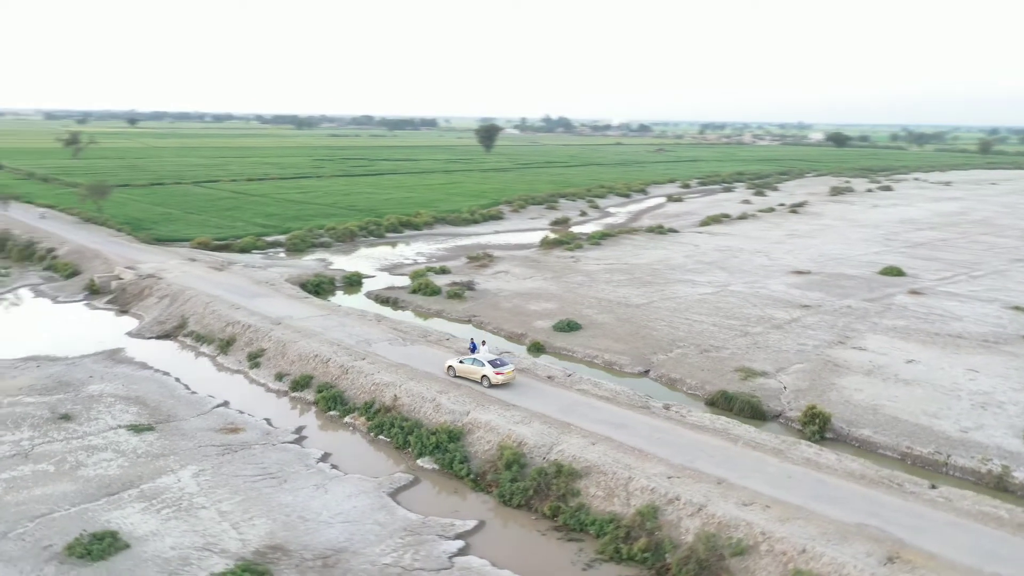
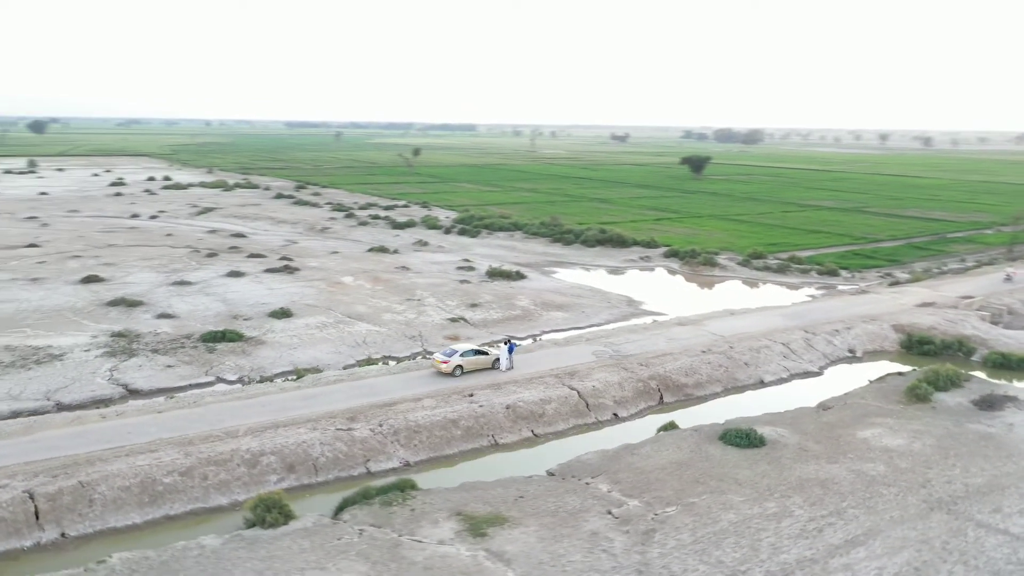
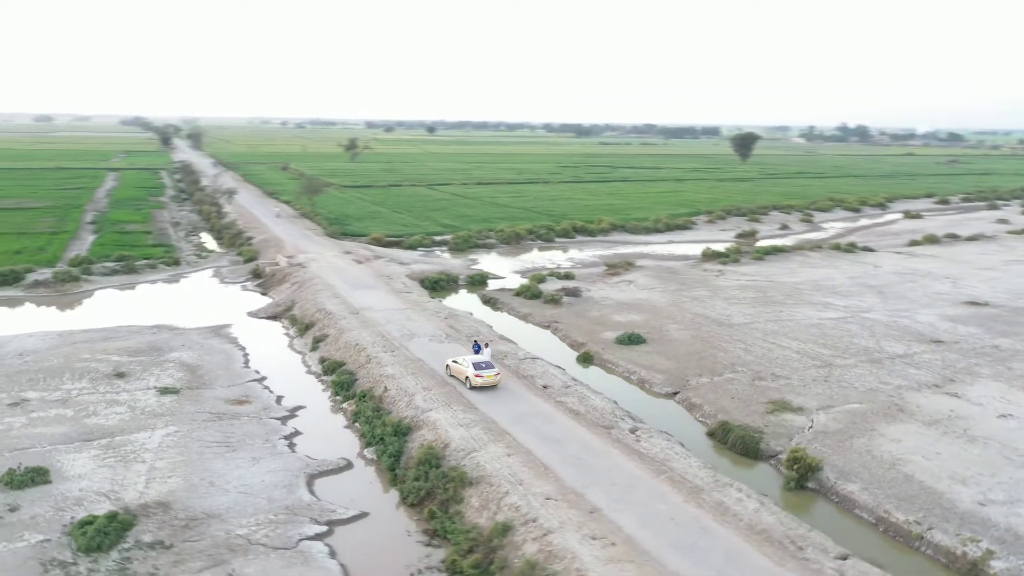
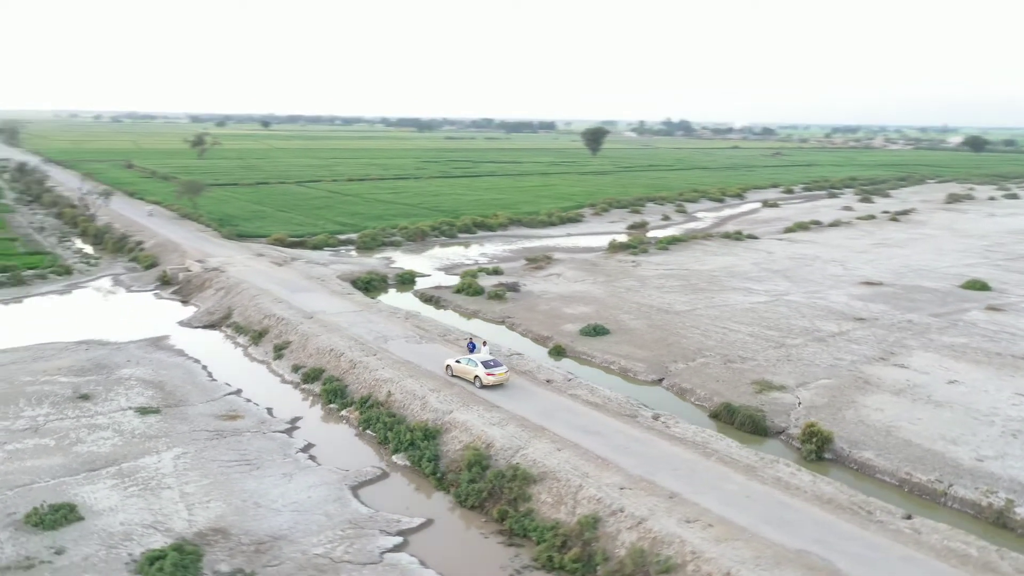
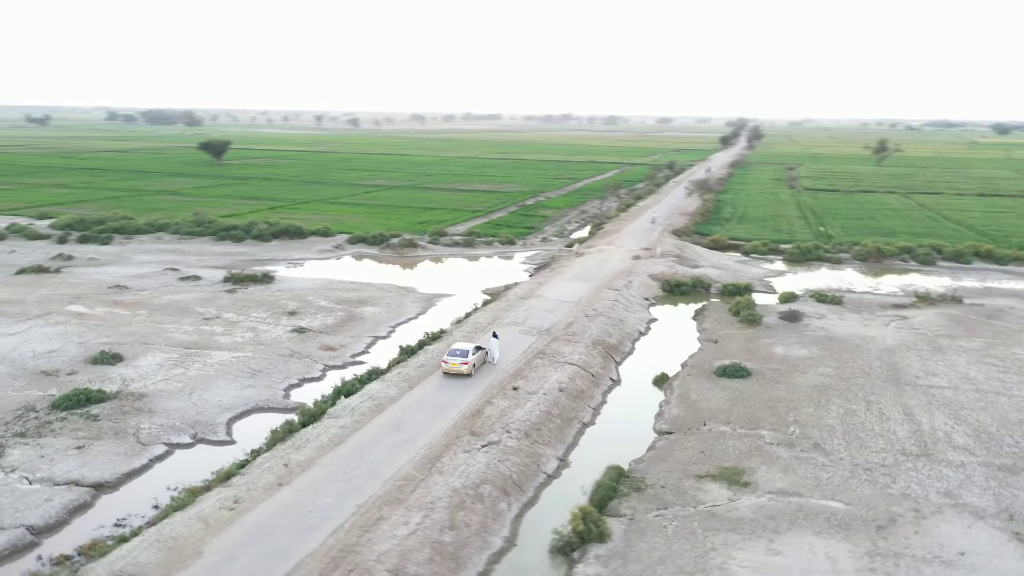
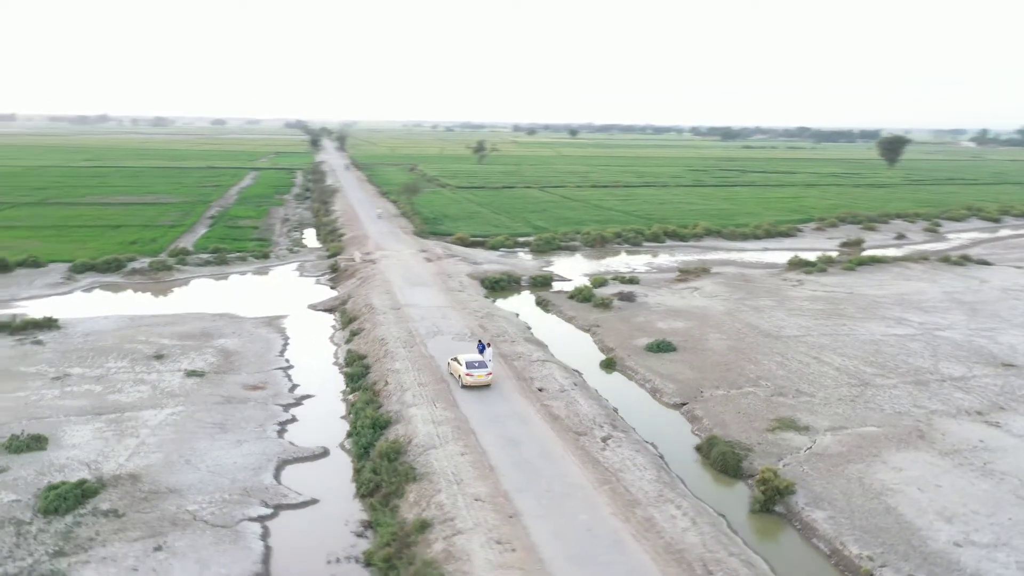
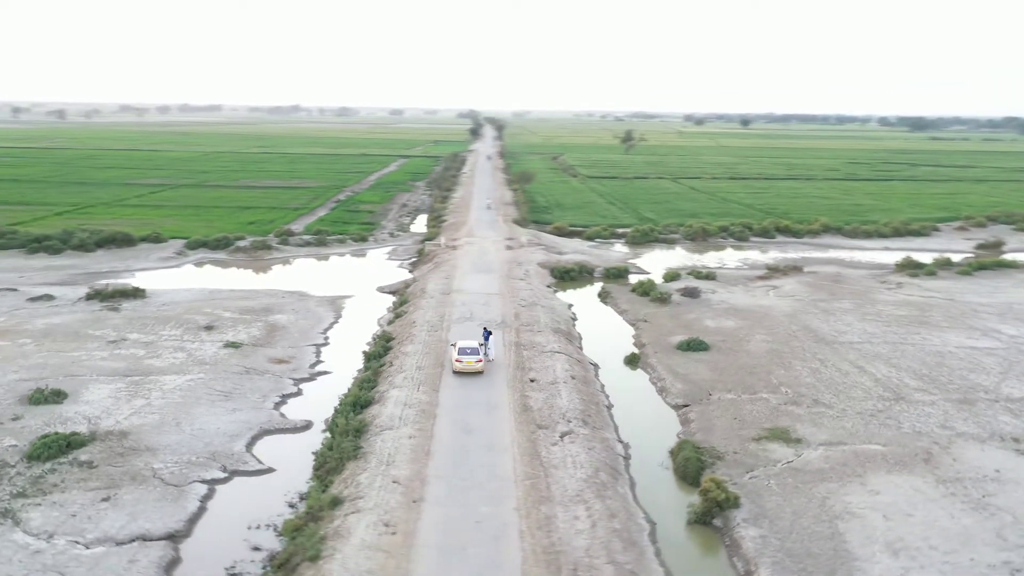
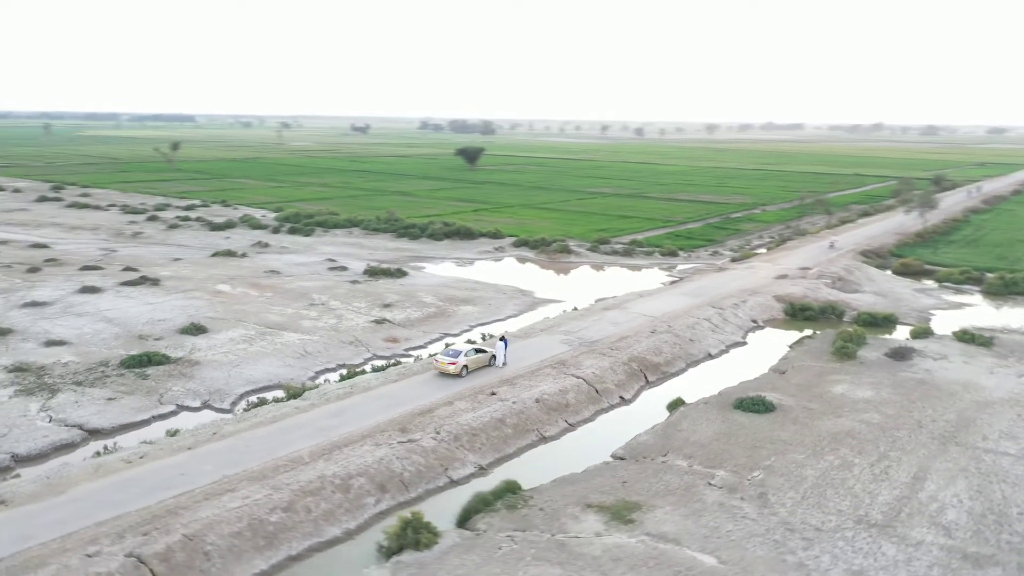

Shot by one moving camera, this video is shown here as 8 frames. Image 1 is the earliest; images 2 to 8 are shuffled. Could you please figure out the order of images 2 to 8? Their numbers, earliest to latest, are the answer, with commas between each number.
4, 3, 6, 7, 5, 8, 2
